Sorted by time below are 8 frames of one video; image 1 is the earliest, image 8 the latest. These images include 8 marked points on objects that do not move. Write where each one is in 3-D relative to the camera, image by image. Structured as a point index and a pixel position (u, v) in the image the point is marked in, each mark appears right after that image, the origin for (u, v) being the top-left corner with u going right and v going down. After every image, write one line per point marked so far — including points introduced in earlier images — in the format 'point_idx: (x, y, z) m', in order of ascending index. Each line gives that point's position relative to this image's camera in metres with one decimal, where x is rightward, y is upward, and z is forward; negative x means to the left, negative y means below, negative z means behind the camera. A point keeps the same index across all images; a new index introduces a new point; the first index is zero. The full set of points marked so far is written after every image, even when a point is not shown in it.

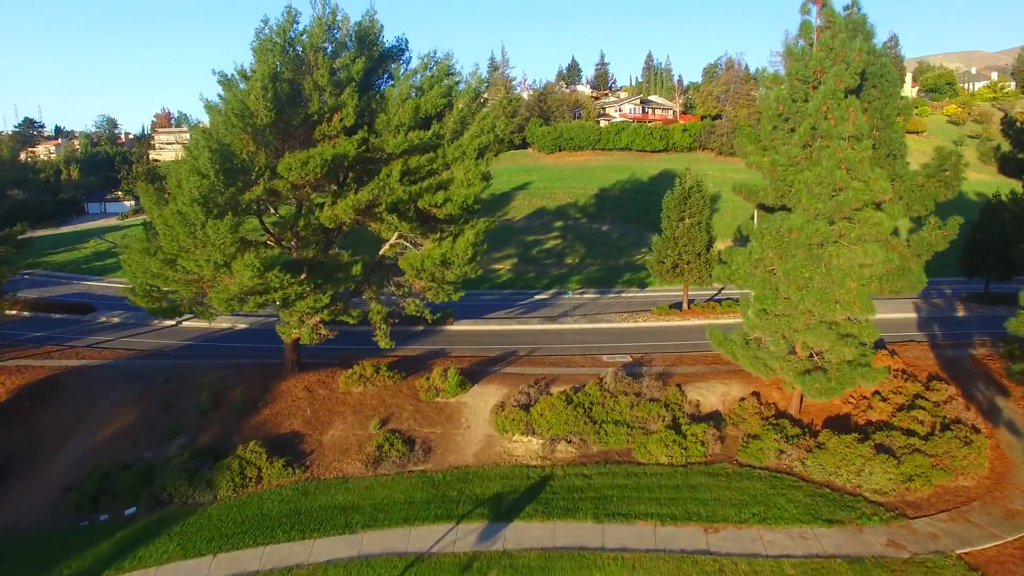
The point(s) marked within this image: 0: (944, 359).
0: (+11.9, -1.9, +17.1) m
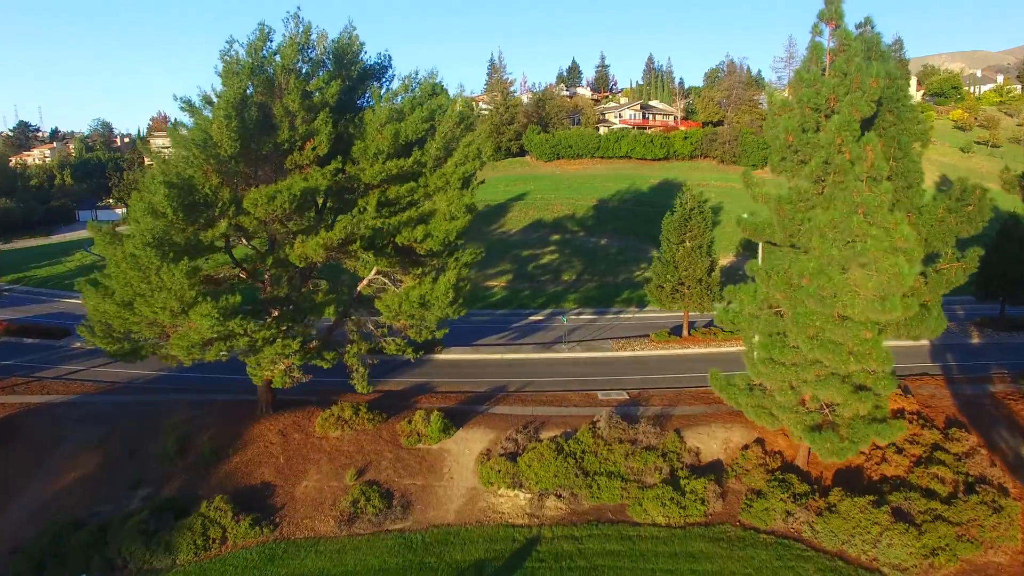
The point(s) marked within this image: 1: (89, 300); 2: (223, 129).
0: (+11.6, -2.8, +16.0) m
1: (-8.7, -0.2, +12.8) m
2: (-5.7, +3.1, +12.3) m
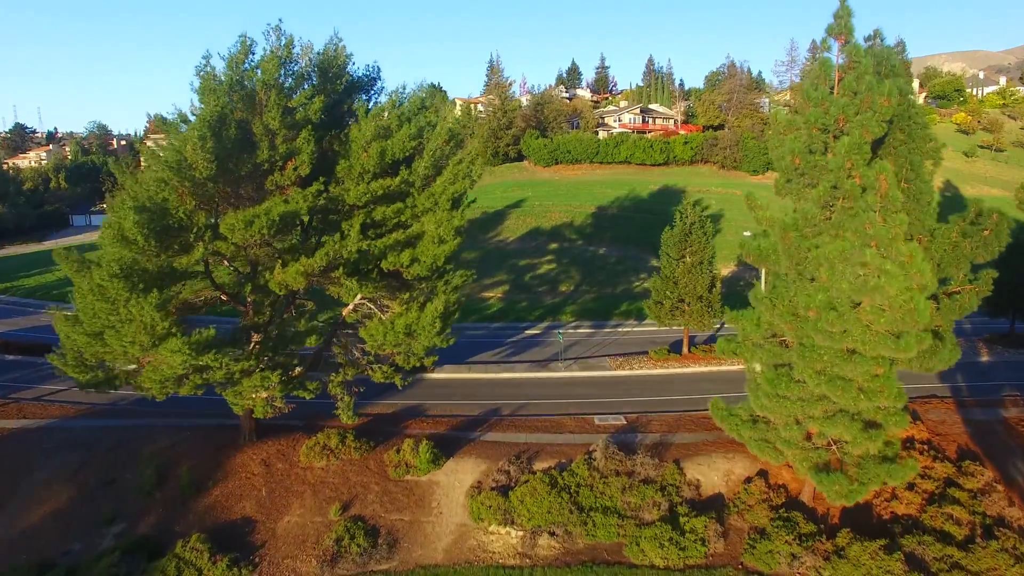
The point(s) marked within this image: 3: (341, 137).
0: (+11.4, -3.4, +15.3) m
1: (-8.9, -0.8, +12.1) m
2: (-5.9, +2.6, +11.6) m
3: (-3.9, +3.4, +14.0) m
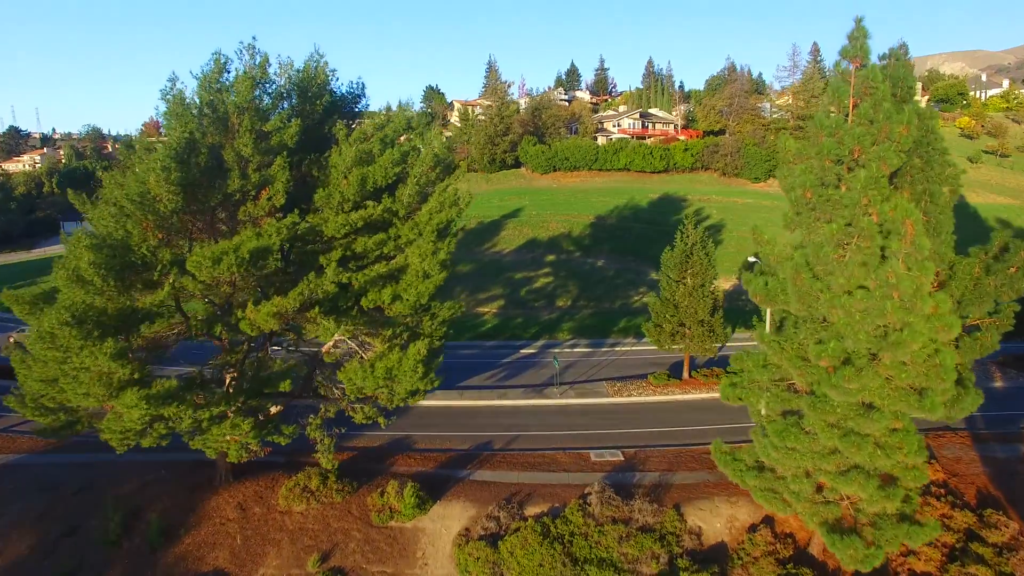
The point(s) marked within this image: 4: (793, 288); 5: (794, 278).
0: (+11.2, -4.1, +14.5) m
1: (-9.1, -1.5, +11.3) m
2: (-6.1, +1.8, +10.8) m
3: (-4.1, +2.6, +13.2) m
4: (+4.7, -0.1, +10.5) m
5: (+4.7, +0.1, +10.4) m
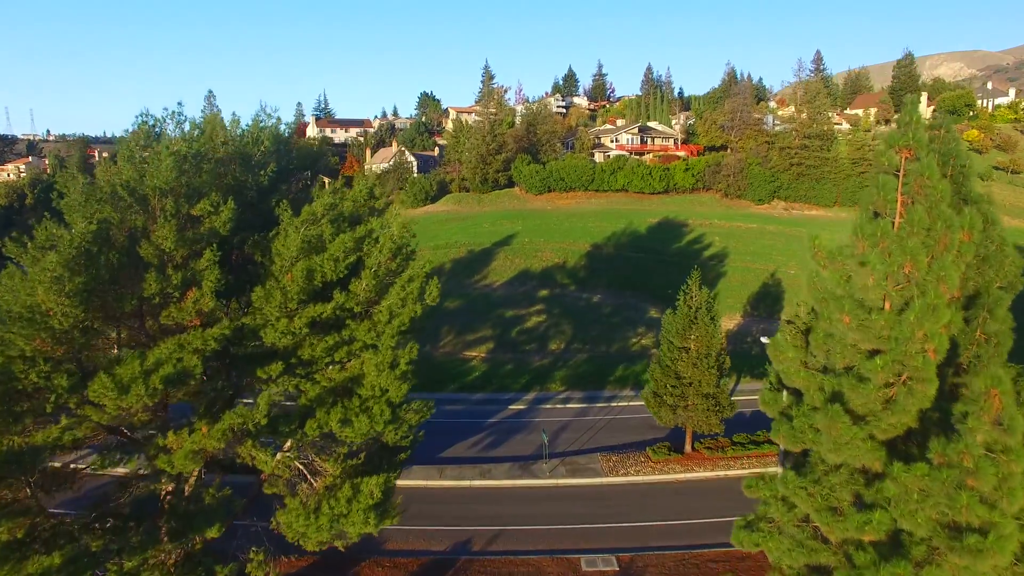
0: (+10.8, -6.1, +12.6) m
1: (-9.5, -3.5, +9.3) m
2: (-6.5, -0.1, +8.8) m
3: (-4.5, +0.7, +11.2) m
4: (+4.3, -2.0, +8.5) m
5: (+4.3, -1.8, +8.4) m
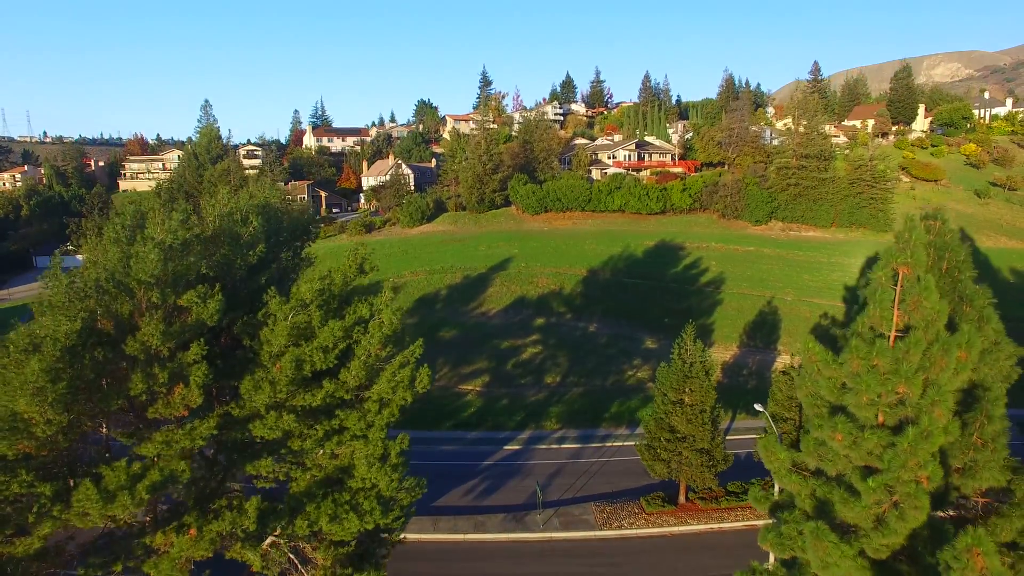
0: (+10.6, -7.6, +12.5) m
1: (-9.6, -5.0, +9.2) m
2: (-6.7, -1.6, +8.7) m
3: (-4.6, -0.8, +11.1) m
4: (+4.1, -3.5, +8.4) m
5: (+4.1, -3.3, +8.4) m
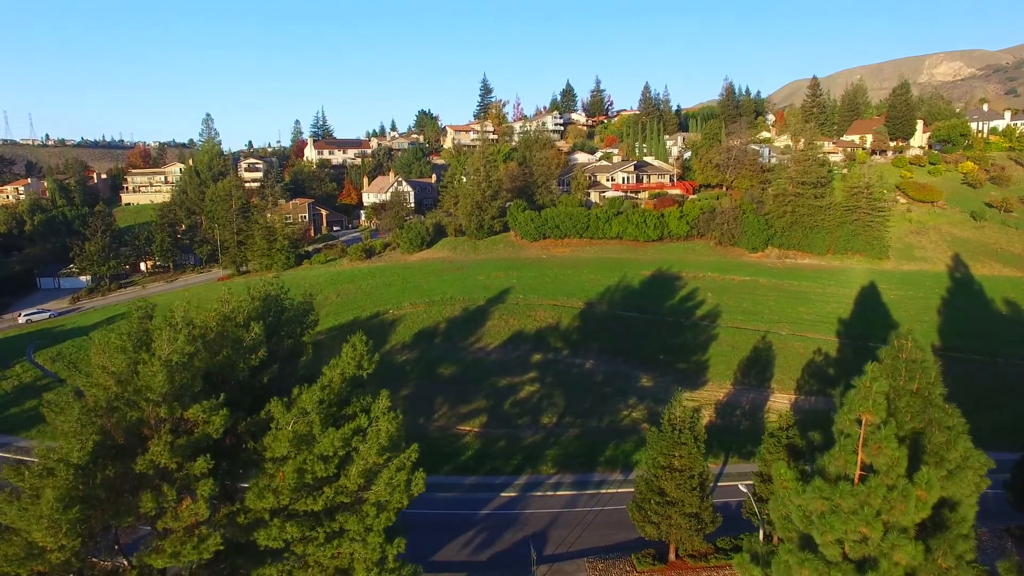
0: (+10.5, -9.6, +13.0) m
1: (-9.8, -7.0, +9.7) m
2: (-6.9, -3.6, +9.2) m
3: (-4.8, -2.8, +11.6) m
4: (+4.0, -5.5, +8.9) m
5: (+4.0, -5.3, +8.9) m
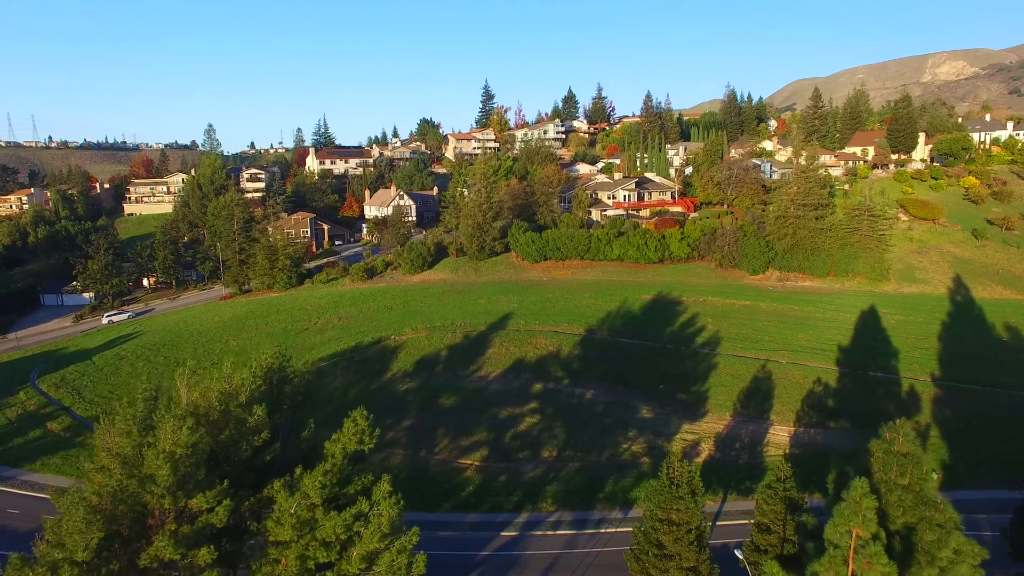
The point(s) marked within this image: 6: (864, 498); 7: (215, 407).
0: (+10.4, -11.2, +13.2) m
1: (-9.8, -8.6, +10.0) m
2: (-6.9, -5.3, +9.4) m
3: (-4.8, -4.4, +11.8) m
4: (+3.9, -7.2, +9.1) m
5: (+3.9, -7.0, +9.0) m
6: (+5.2, -2.9, +9.1) m
7: (-5.9, -2.4, +12.4) m
